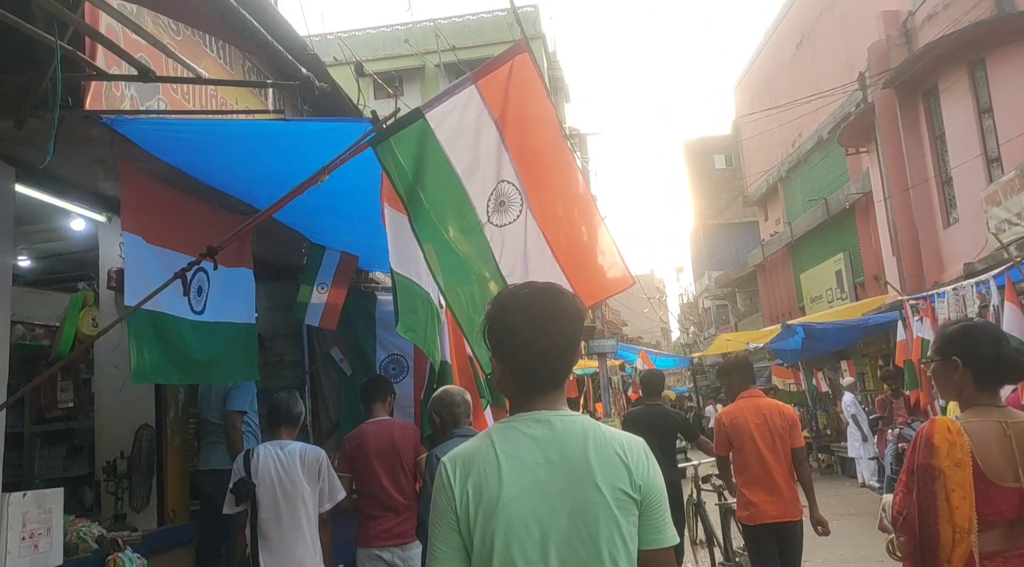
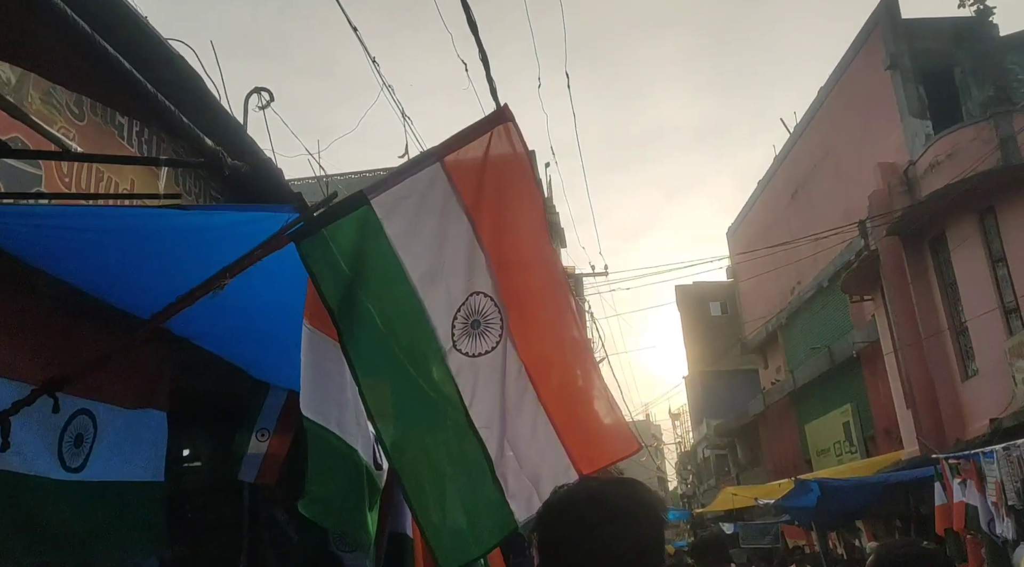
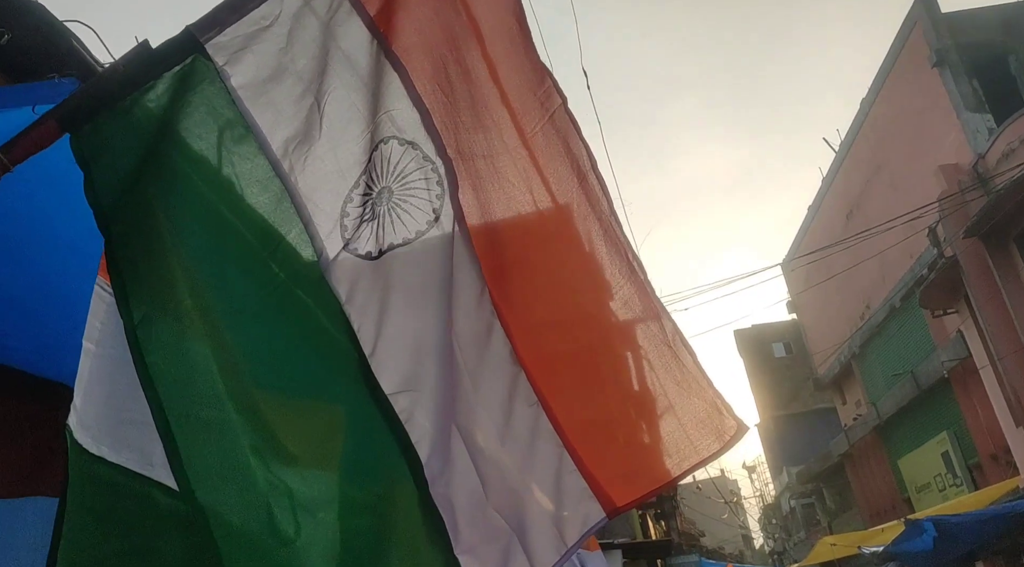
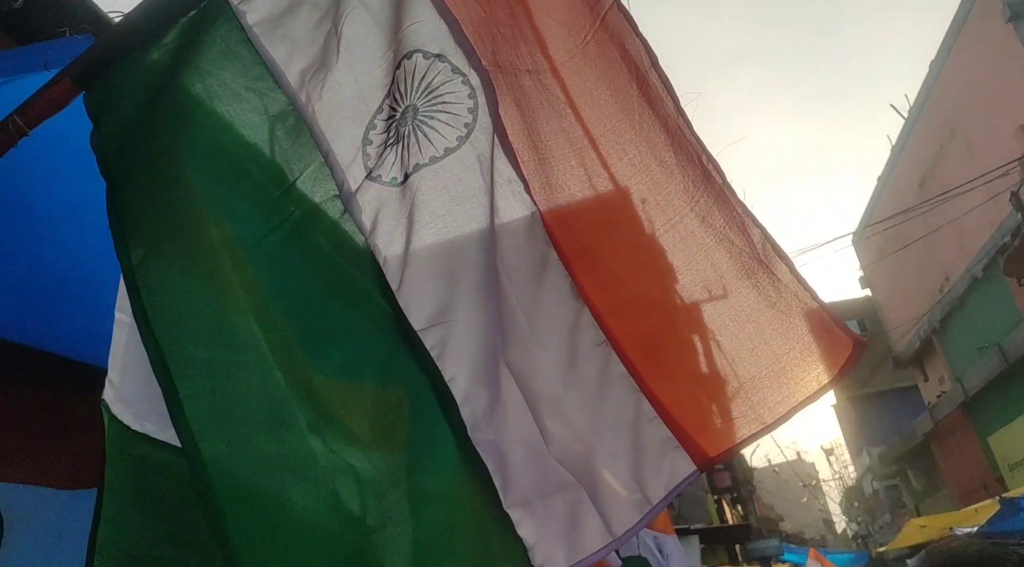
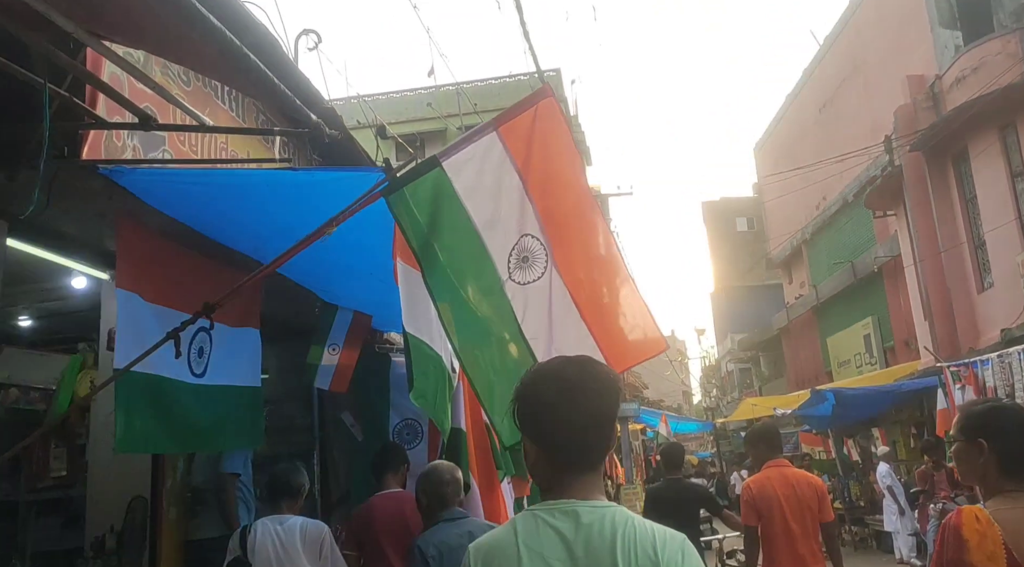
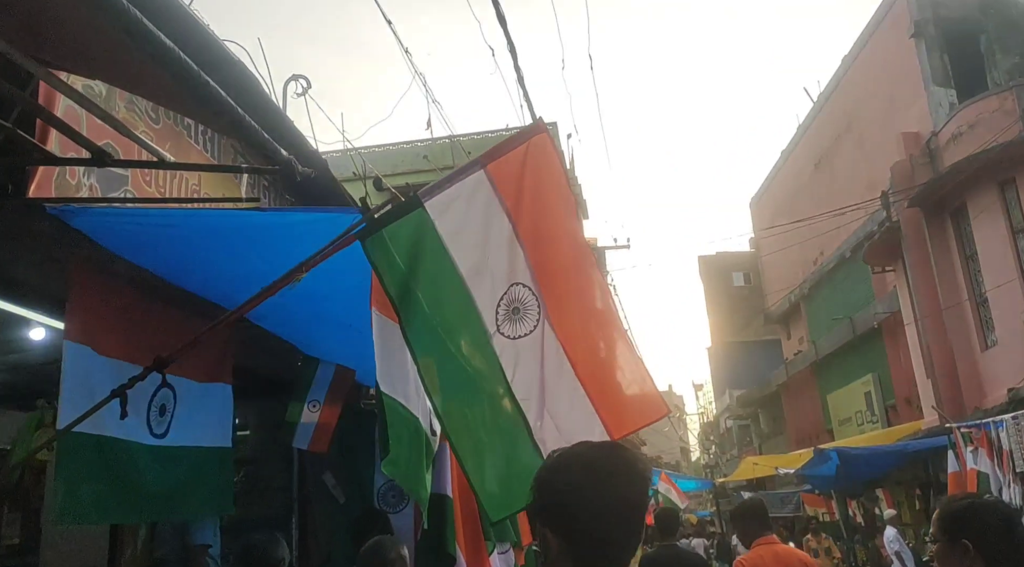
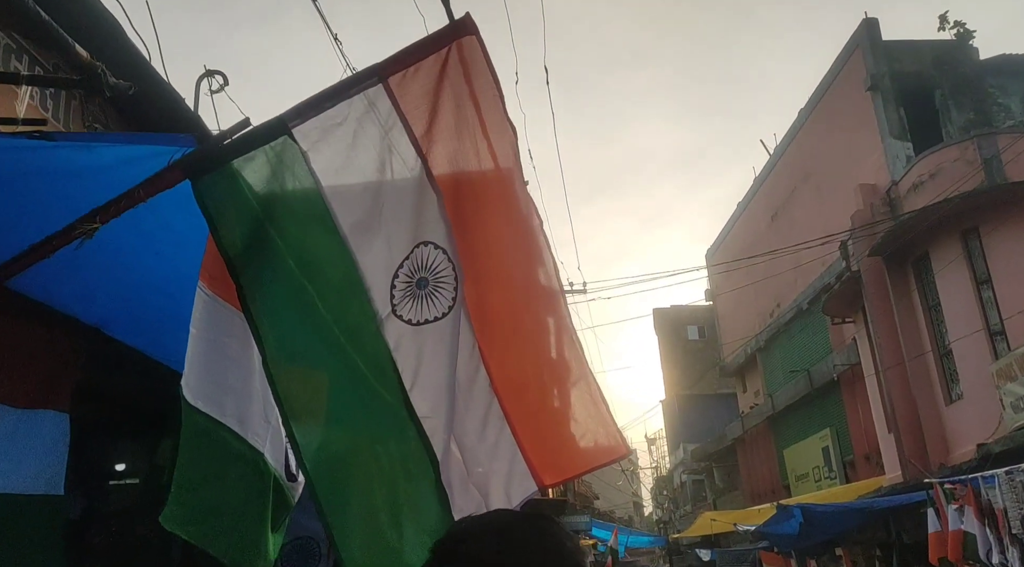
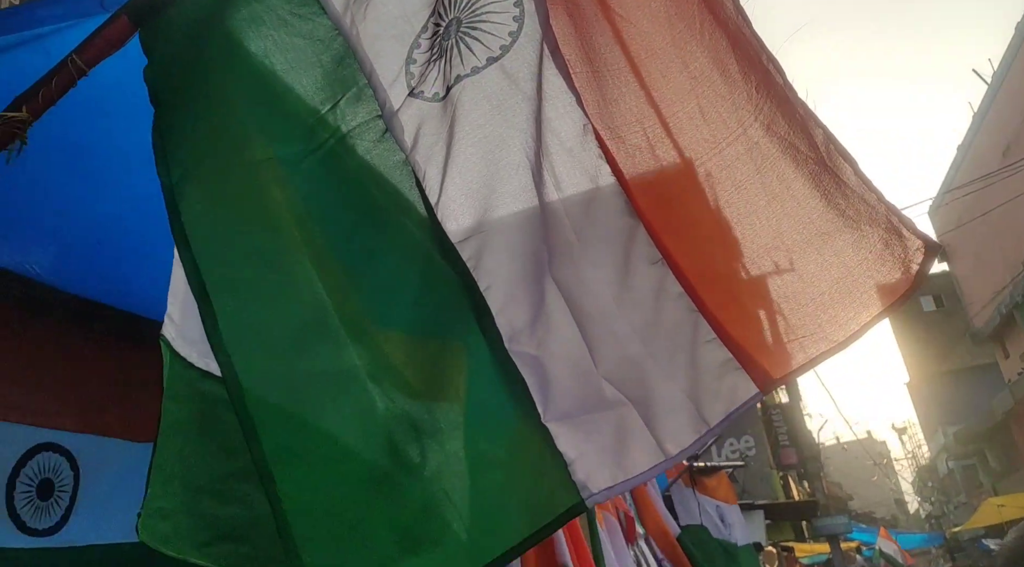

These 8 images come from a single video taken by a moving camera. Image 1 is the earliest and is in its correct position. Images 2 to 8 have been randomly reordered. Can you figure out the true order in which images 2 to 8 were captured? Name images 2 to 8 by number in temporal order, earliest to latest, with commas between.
5, 6, 2, 7, 3, 4, 8
